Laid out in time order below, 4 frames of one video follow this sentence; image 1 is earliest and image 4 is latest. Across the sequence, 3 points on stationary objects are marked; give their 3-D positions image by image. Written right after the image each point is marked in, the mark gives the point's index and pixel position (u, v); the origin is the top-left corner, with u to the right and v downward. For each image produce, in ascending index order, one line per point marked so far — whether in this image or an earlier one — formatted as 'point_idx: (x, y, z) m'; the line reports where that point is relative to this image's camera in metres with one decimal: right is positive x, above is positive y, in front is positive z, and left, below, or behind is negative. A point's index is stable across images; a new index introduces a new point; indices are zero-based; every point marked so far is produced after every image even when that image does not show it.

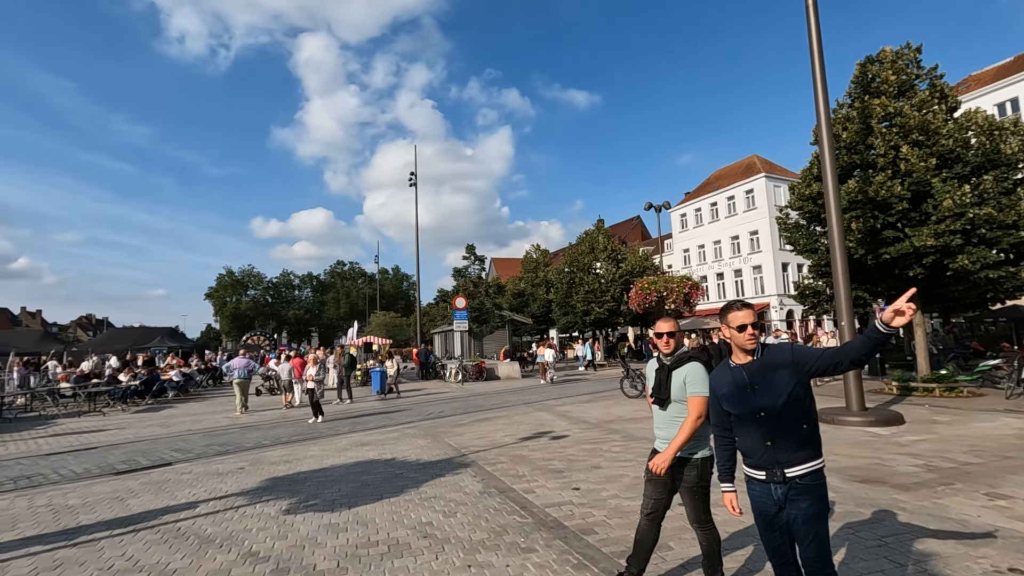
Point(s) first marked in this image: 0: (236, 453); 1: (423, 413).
0: (-4.7, -2.8, +9.2) m
1: (-2.3, -3.3, +14.2) m
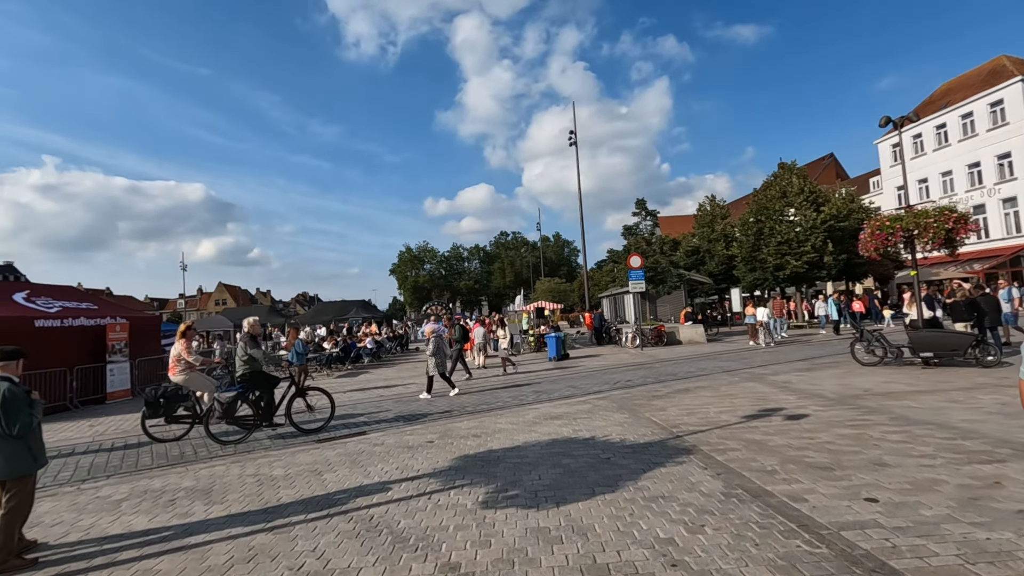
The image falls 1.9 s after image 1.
0: (-1.4, -2.2, +8.8) m
1: (+2.3, -2.2, +12.8) m
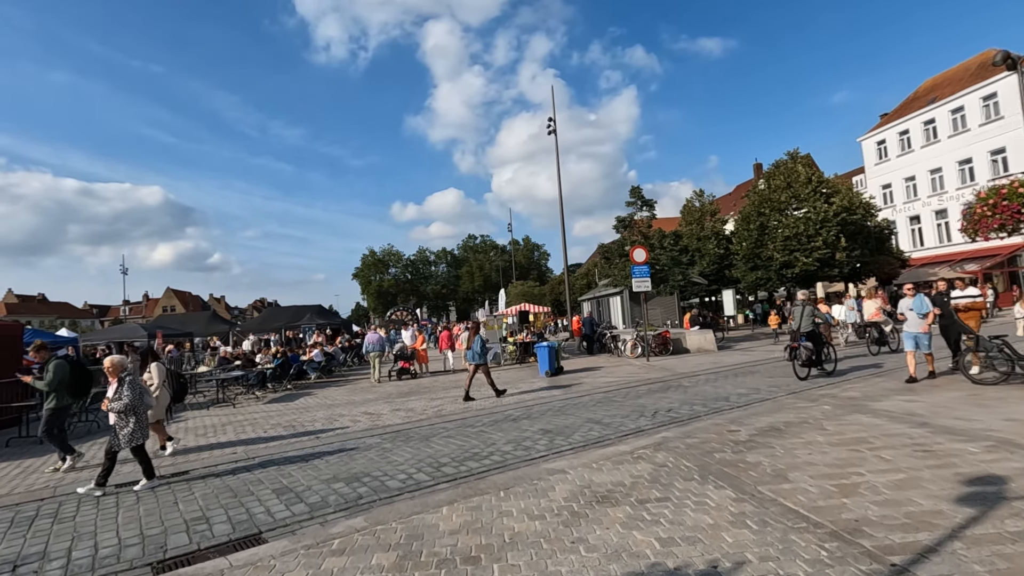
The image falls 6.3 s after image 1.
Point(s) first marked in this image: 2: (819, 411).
0: (-1.3, -2.1, +4.9) m
1: (+2.2, -2.1, +9.2) m
2: (+4.7, -1.9, +8.3) m
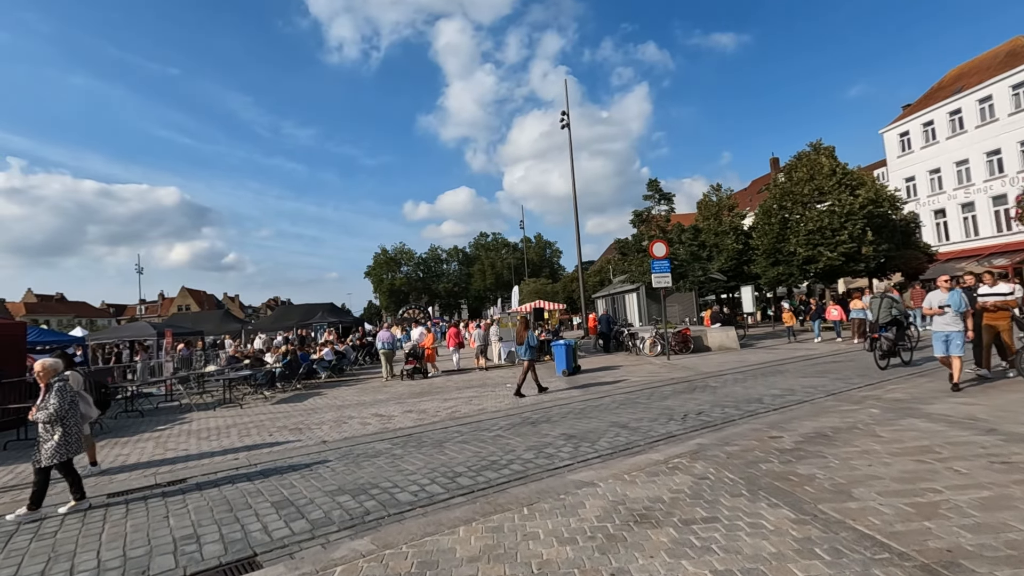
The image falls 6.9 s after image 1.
0: (-1.1, -2.0, +4.4) m
1: (+2.5, -2.0, +8.5) m
2: (+5.0, -1.8, +7.6) m
